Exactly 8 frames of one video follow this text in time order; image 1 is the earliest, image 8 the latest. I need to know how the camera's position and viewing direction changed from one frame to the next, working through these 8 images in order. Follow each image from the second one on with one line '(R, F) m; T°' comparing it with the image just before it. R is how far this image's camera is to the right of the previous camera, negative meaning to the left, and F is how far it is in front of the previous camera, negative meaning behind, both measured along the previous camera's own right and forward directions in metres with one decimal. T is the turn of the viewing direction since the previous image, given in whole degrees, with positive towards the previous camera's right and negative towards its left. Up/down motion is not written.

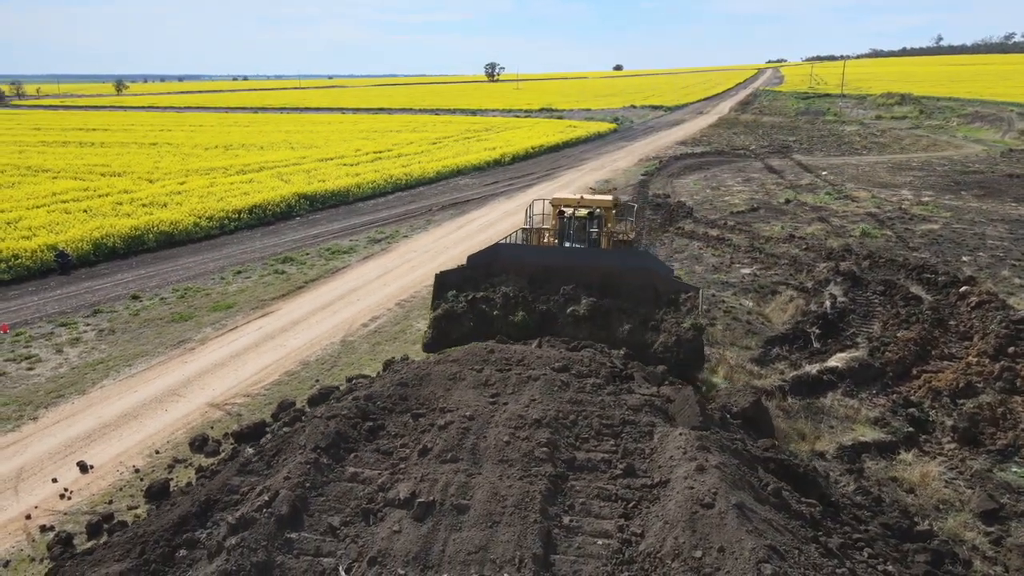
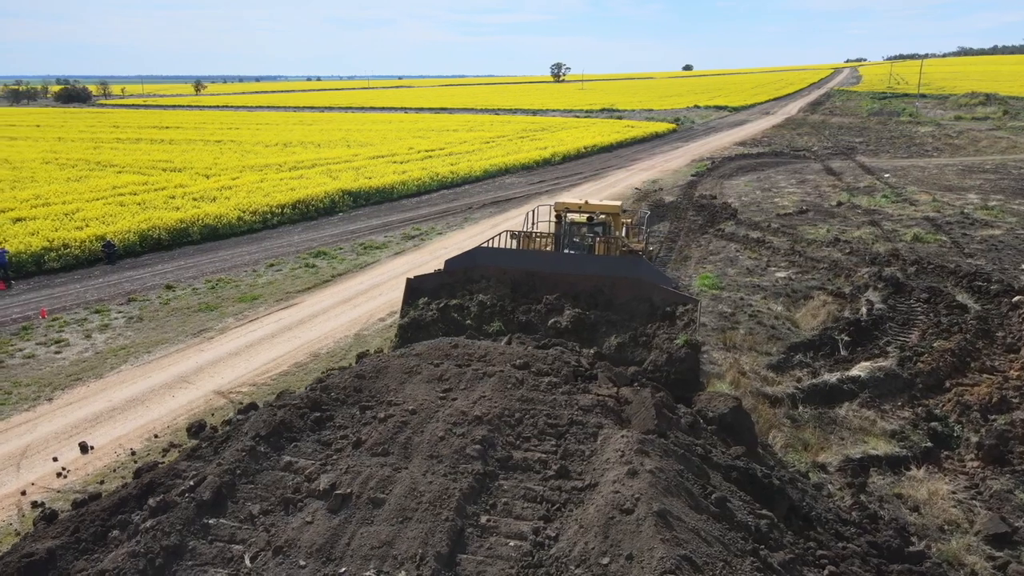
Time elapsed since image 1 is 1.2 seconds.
(+0.8, +0.1) m; -5°
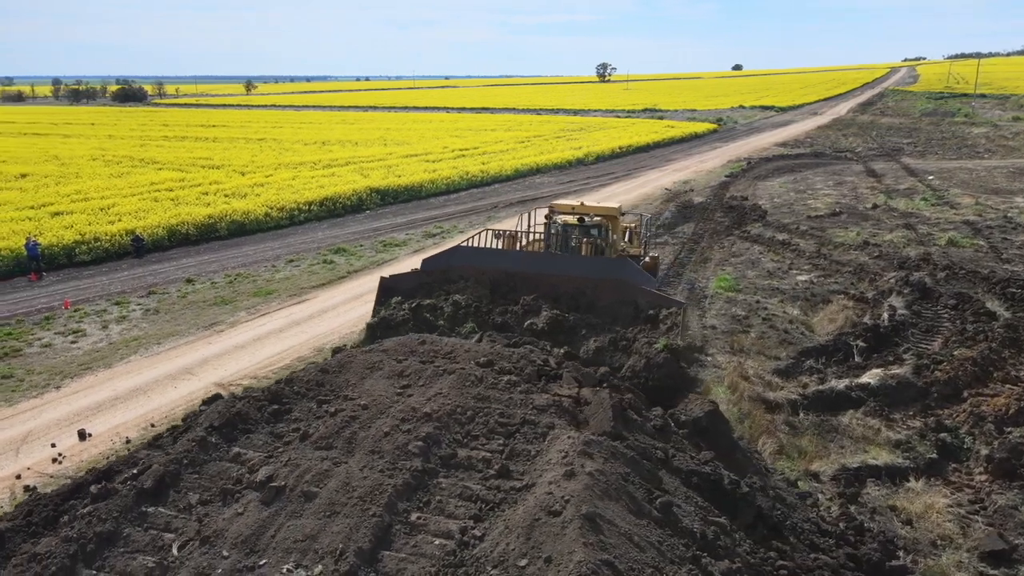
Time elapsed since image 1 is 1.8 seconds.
(+0.6, +0.1) m; -3°
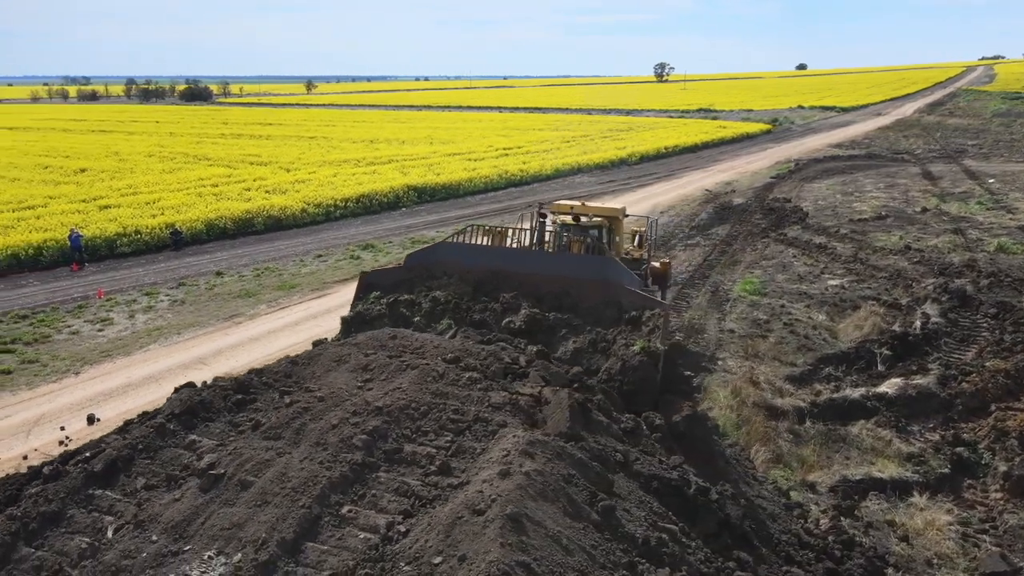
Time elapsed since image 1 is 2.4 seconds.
(+0.6, +0.1) m; -4°
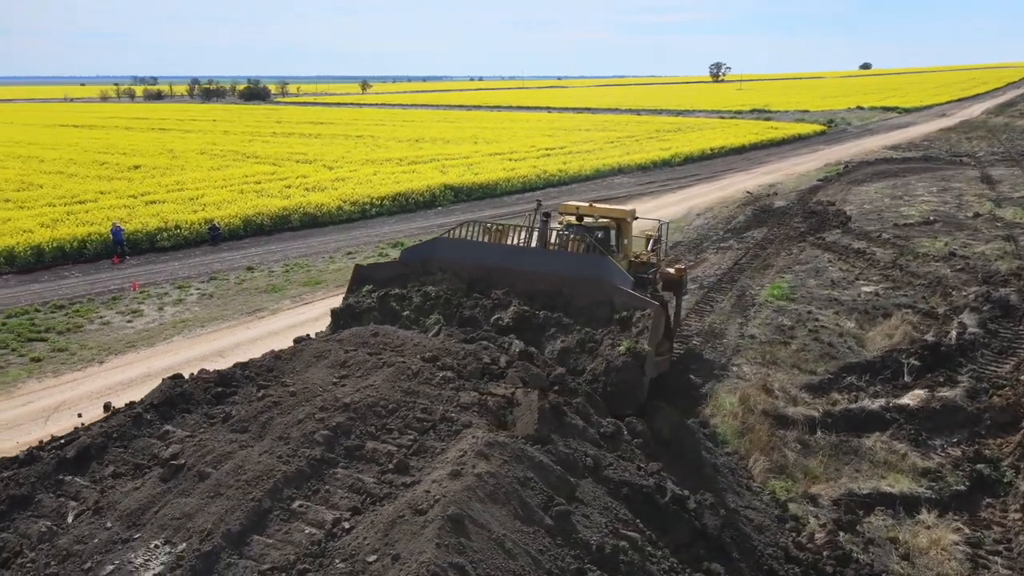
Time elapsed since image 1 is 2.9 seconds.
(+0.5, +0.1) m; -4°
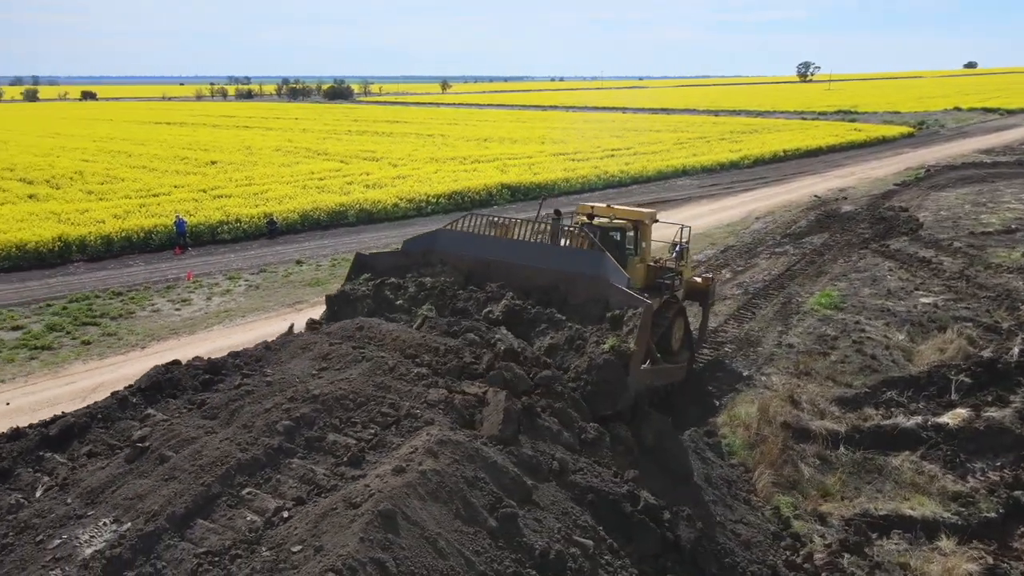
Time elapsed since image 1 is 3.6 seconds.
(+0.7, +0.1) m; -6°
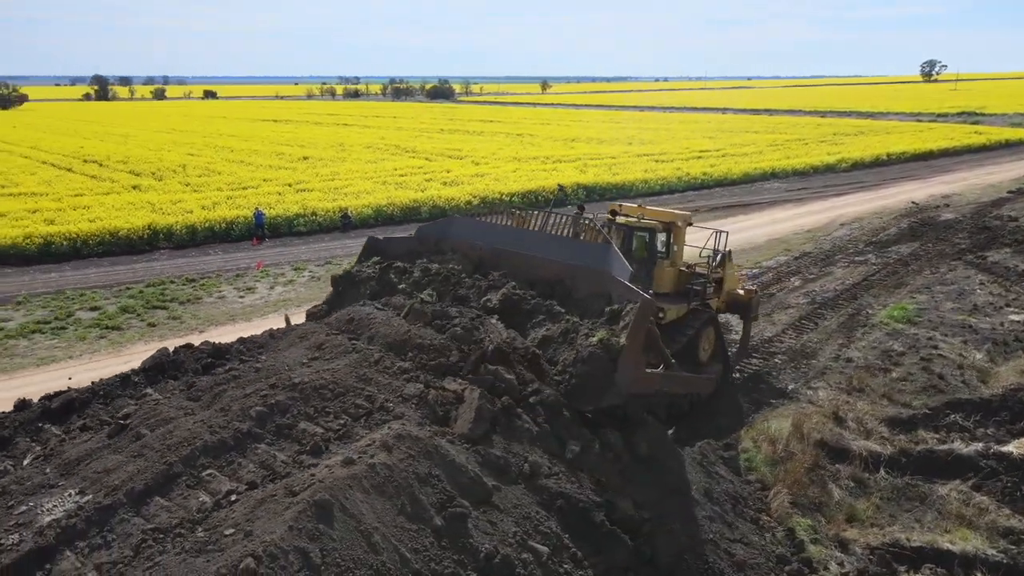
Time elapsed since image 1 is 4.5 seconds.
(+0.8, +0.1) m; -7°
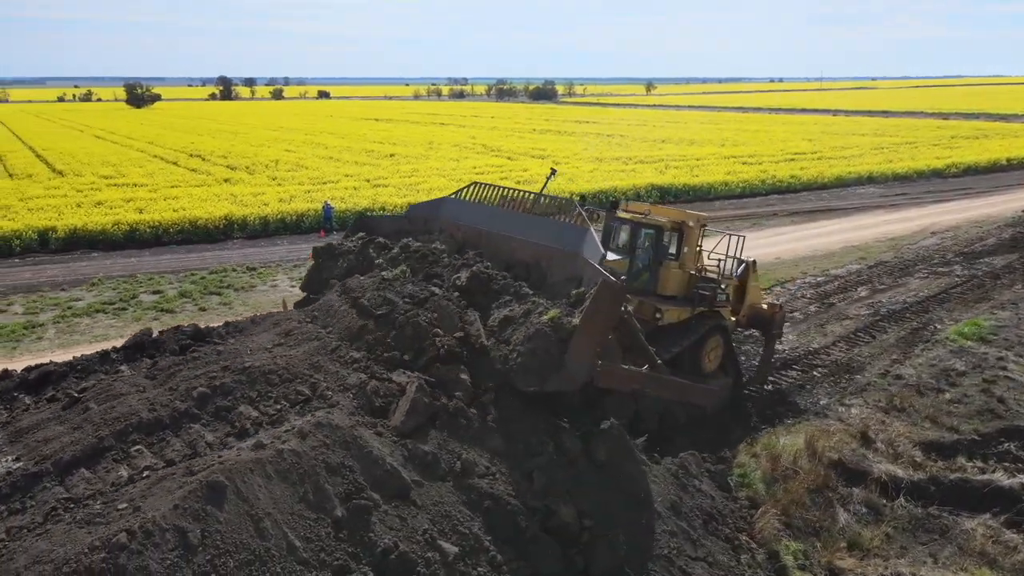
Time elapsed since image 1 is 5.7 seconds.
(+1.0, +0.2) m; -8°
